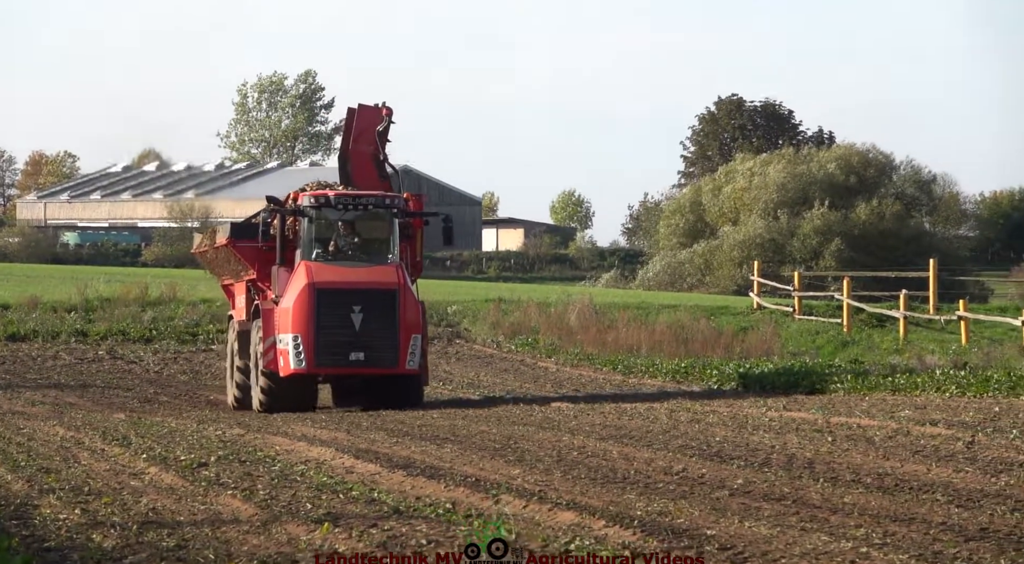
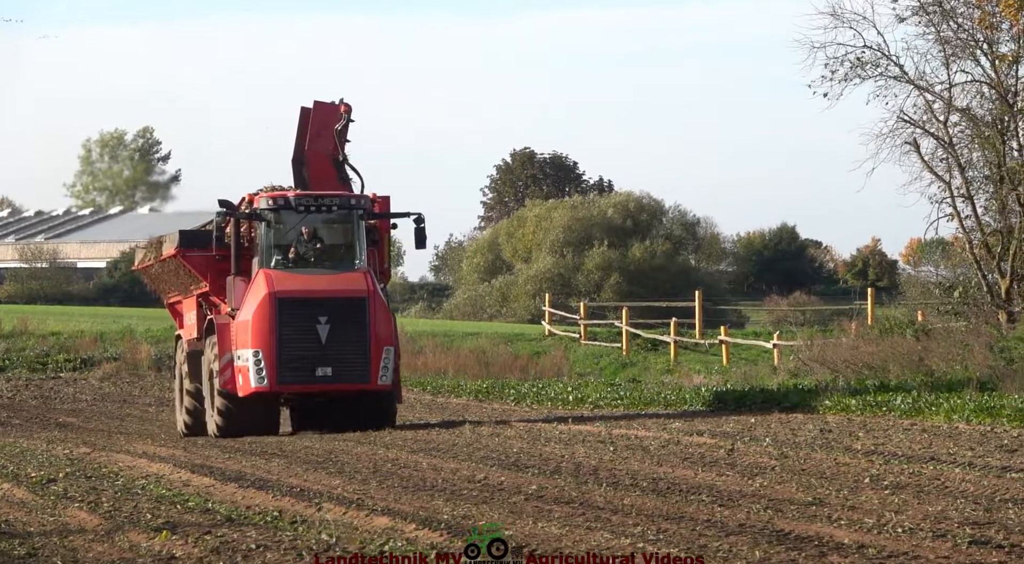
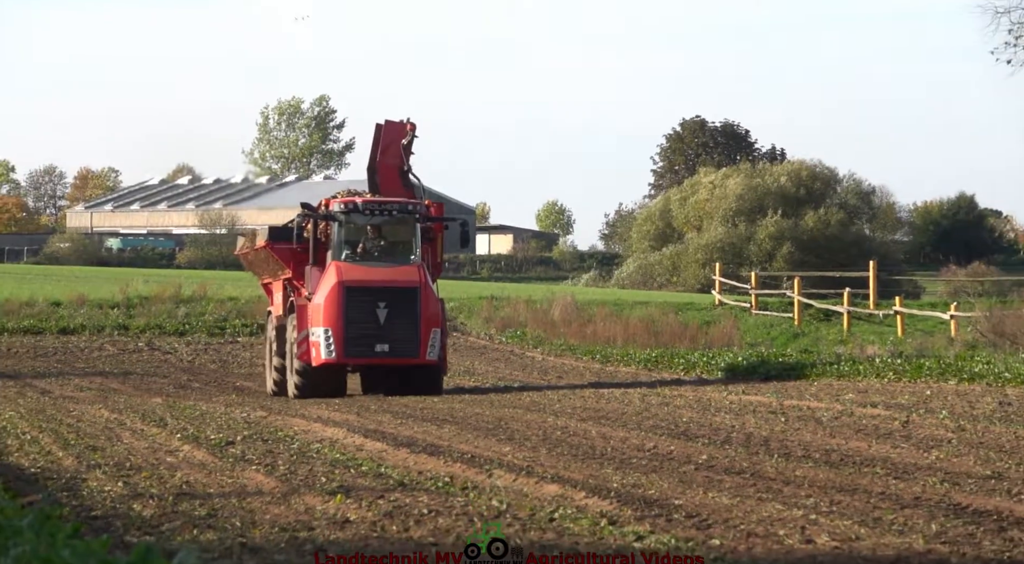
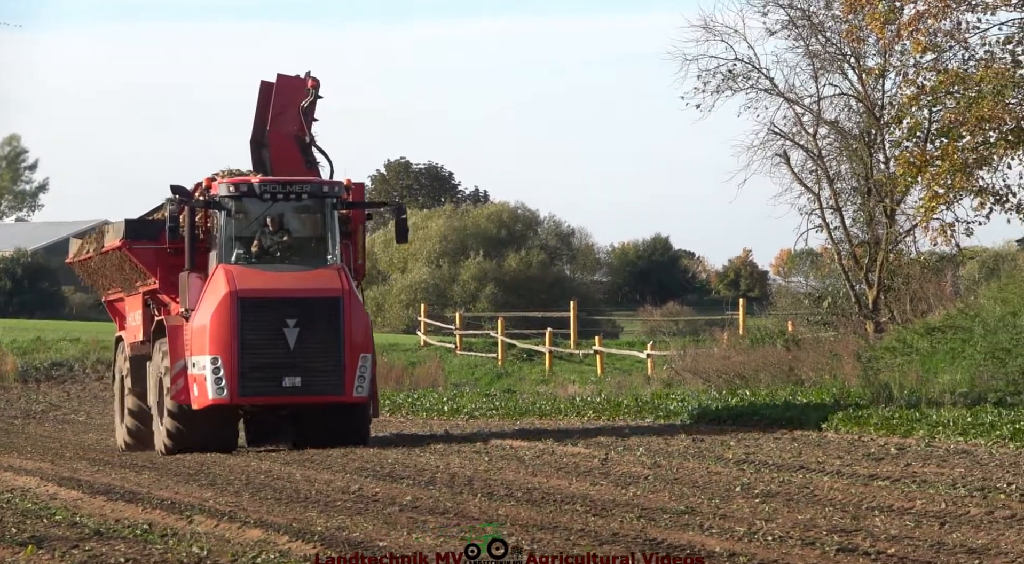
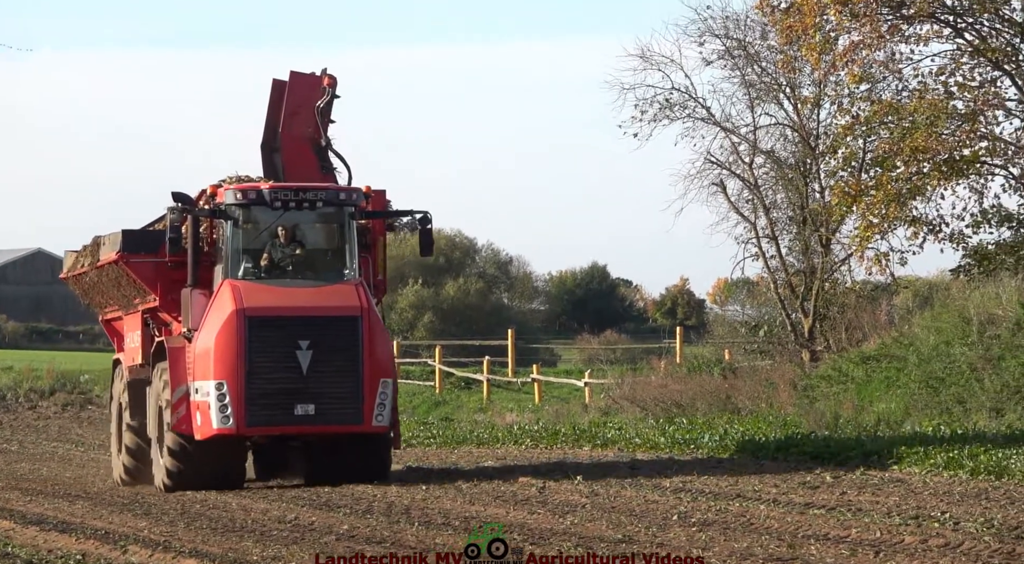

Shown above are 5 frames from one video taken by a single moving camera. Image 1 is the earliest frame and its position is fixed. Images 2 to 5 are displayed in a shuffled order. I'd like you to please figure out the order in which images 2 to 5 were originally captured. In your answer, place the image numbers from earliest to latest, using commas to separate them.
3, 2, 4, 5
